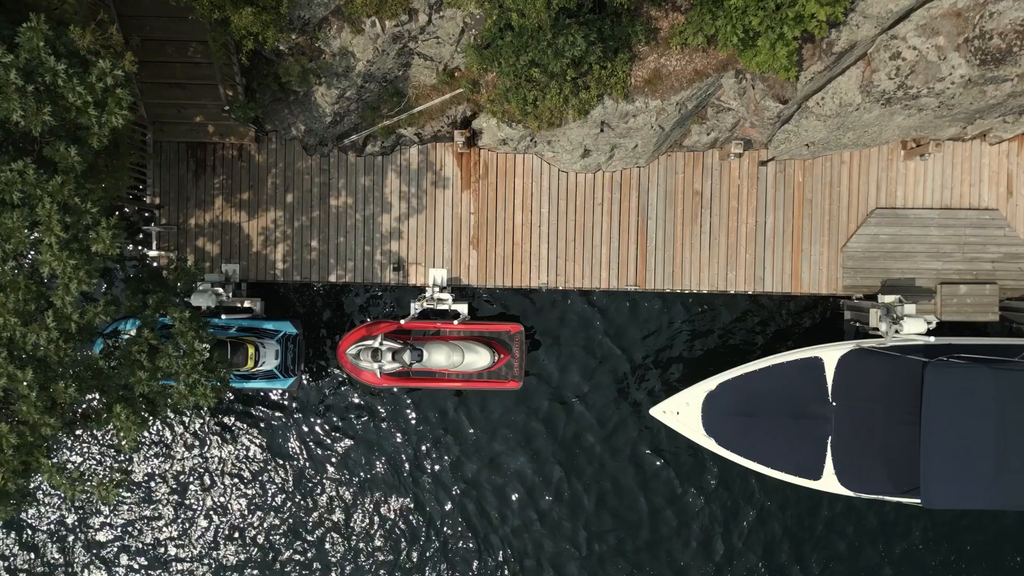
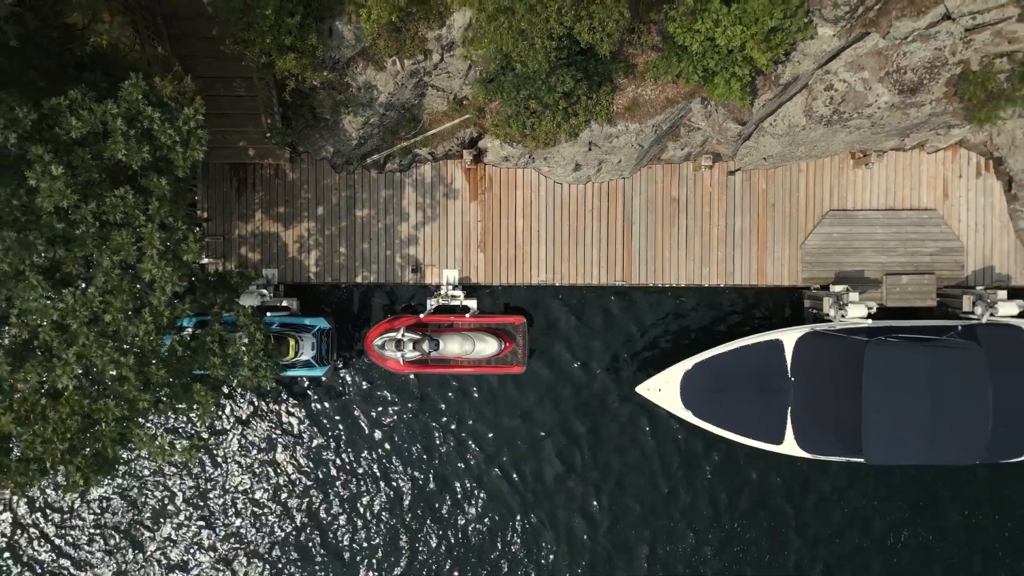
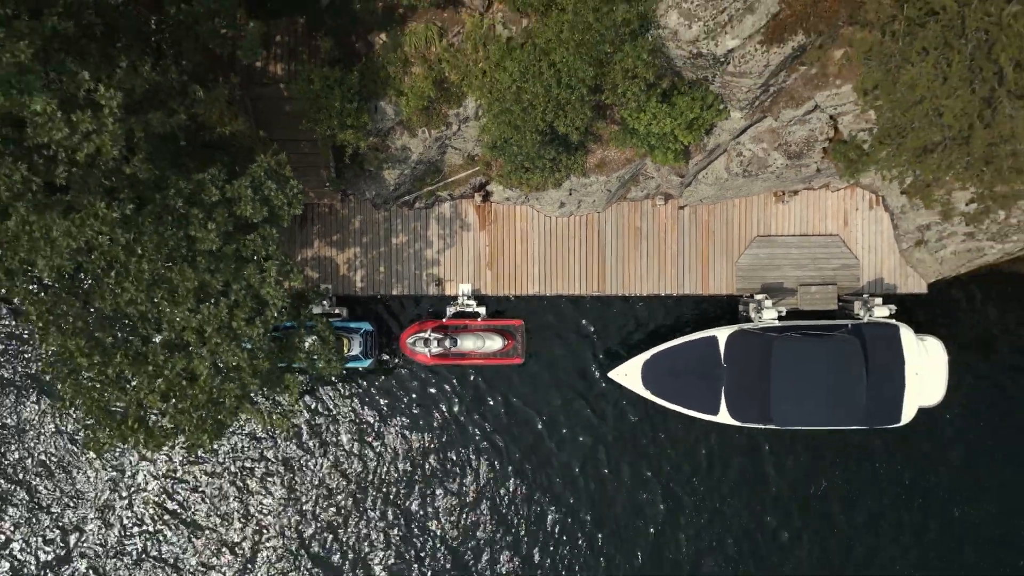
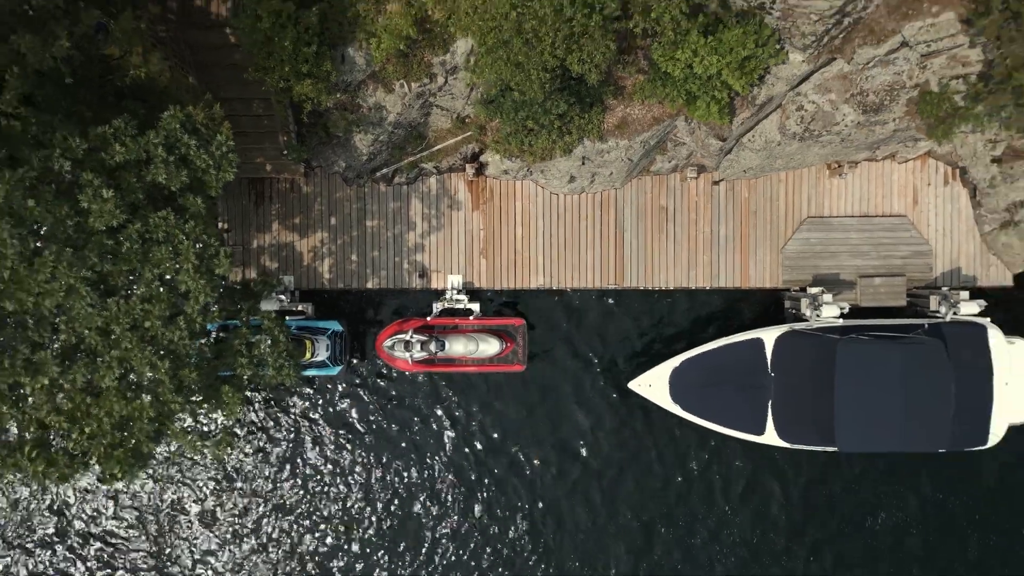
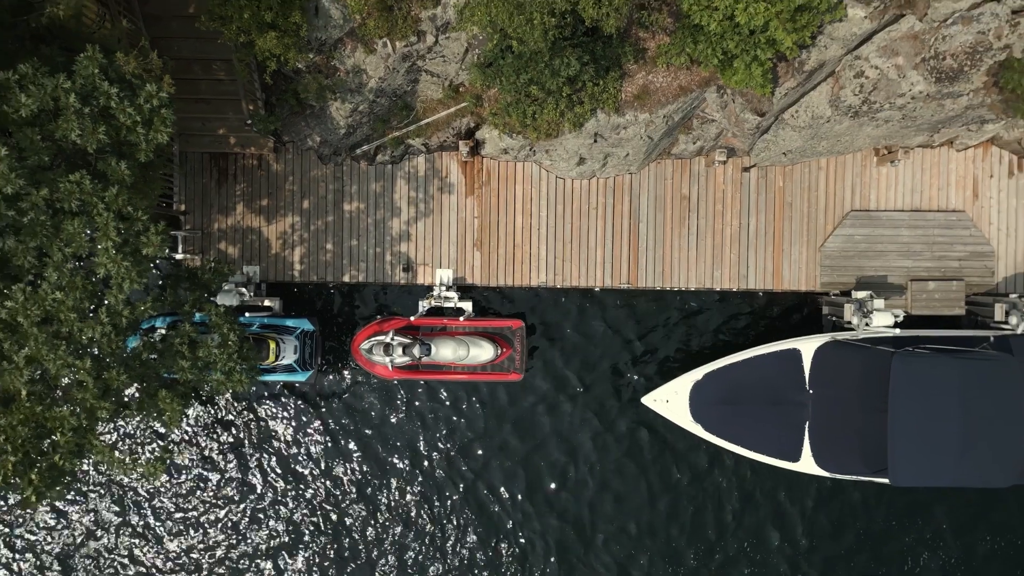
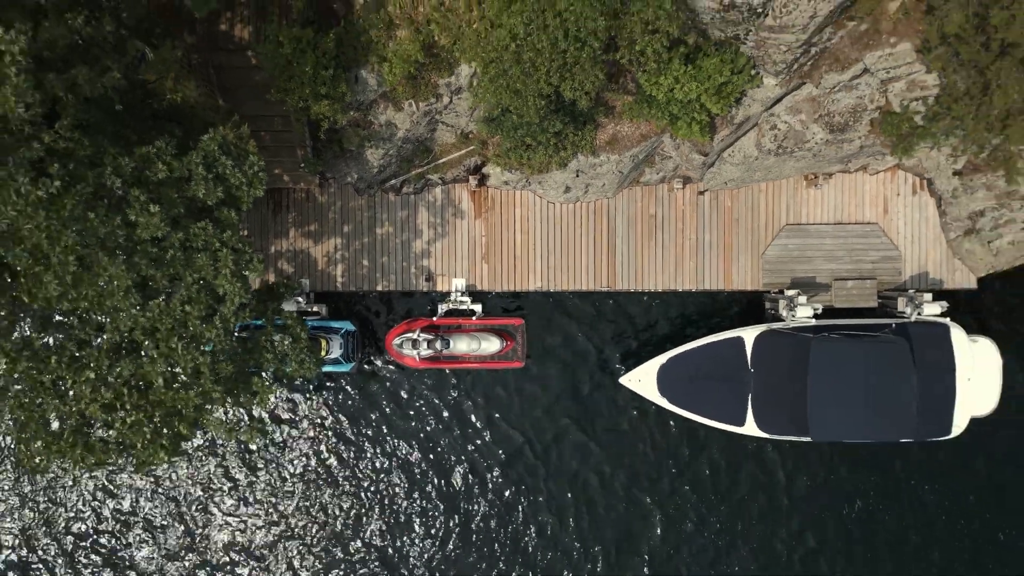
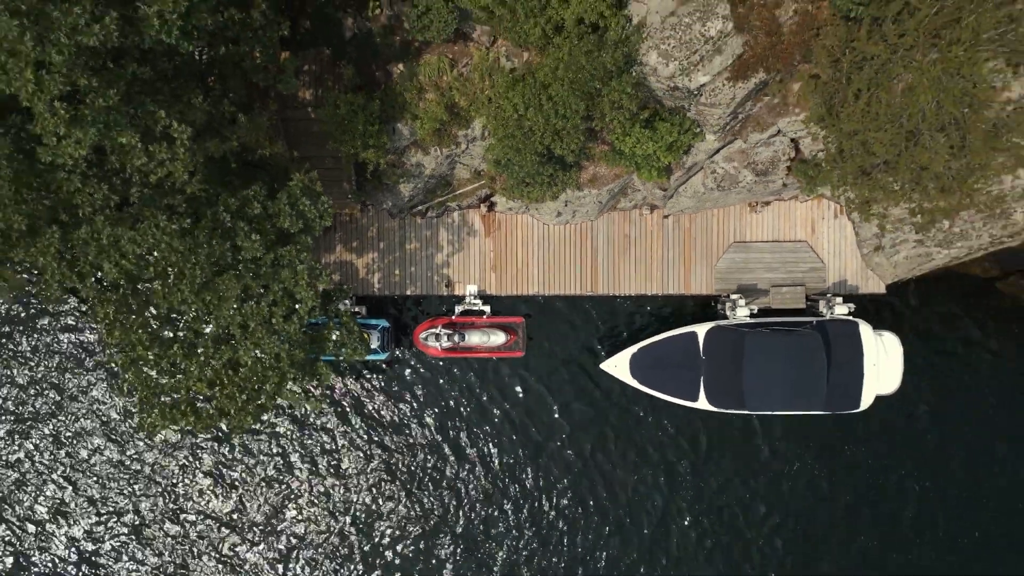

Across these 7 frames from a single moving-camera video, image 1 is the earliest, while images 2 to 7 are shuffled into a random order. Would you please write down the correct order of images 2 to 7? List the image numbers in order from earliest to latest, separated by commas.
5, 2, 4, 6, 3, 7
